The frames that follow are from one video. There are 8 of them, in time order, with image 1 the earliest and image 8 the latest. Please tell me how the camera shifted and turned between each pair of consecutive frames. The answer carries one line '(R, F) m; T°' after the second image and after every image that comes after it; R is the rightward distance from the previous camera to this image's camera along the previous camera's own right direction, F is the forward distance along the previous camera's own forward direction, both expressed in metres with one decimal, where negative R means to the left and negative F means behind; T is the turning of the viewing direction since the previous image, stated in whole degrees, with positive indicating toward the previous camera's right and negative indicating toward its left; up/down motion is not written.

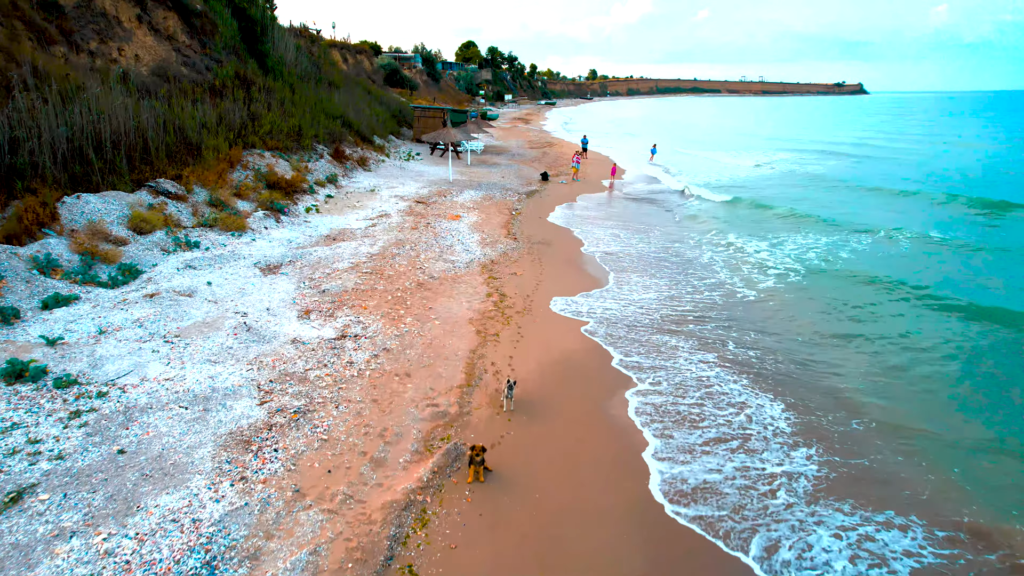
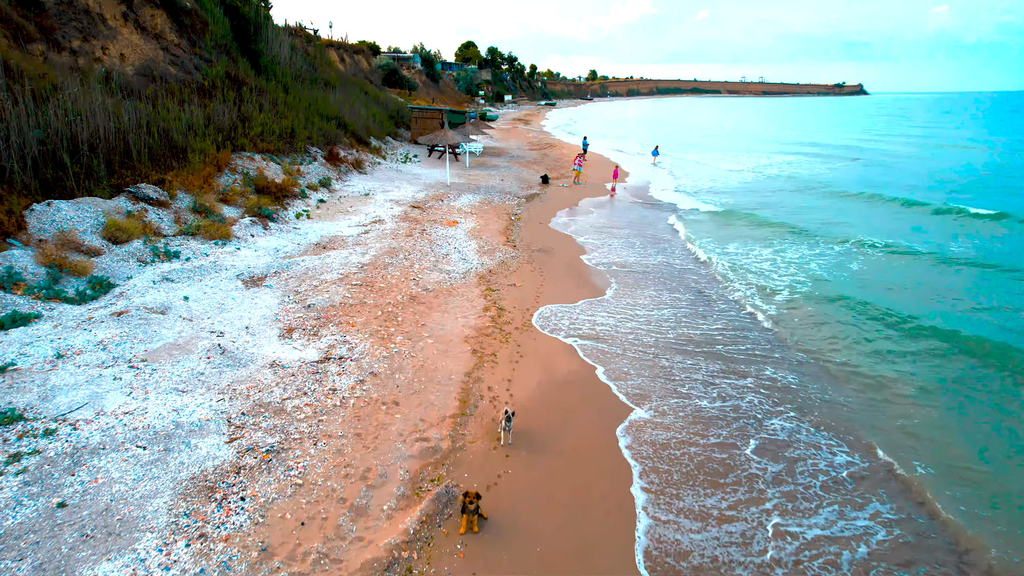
(0.0, +0.6) m; 0°
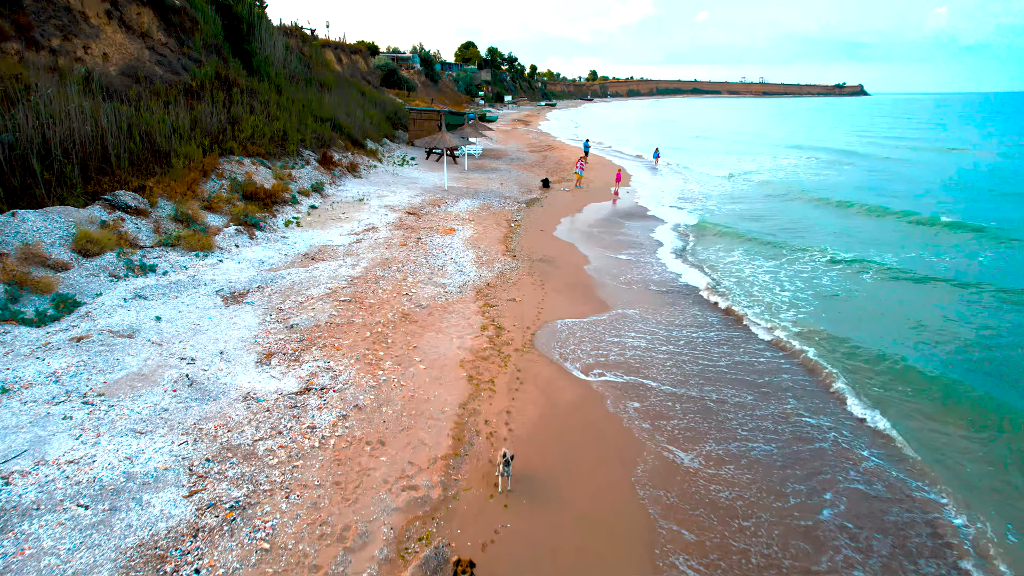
(0.0, +0.6) m; 0°
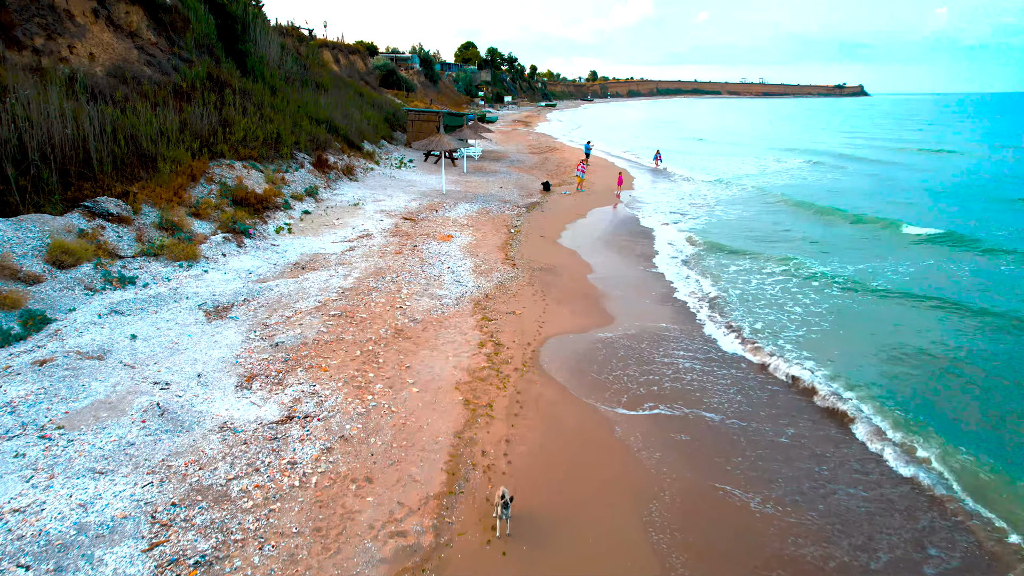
(0.0, +0.5) m; 0°
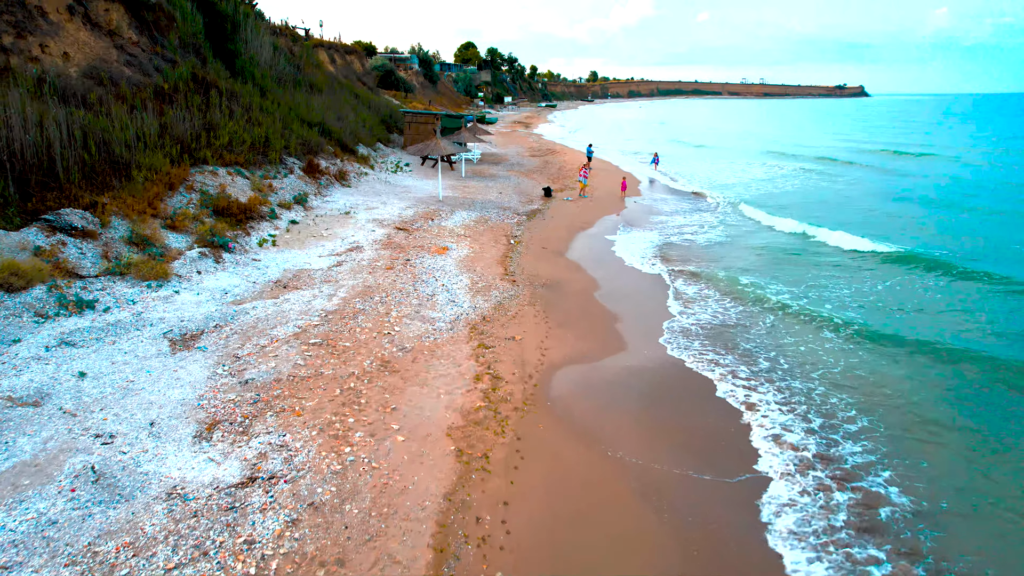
(0.0, +0.8) m; 0°
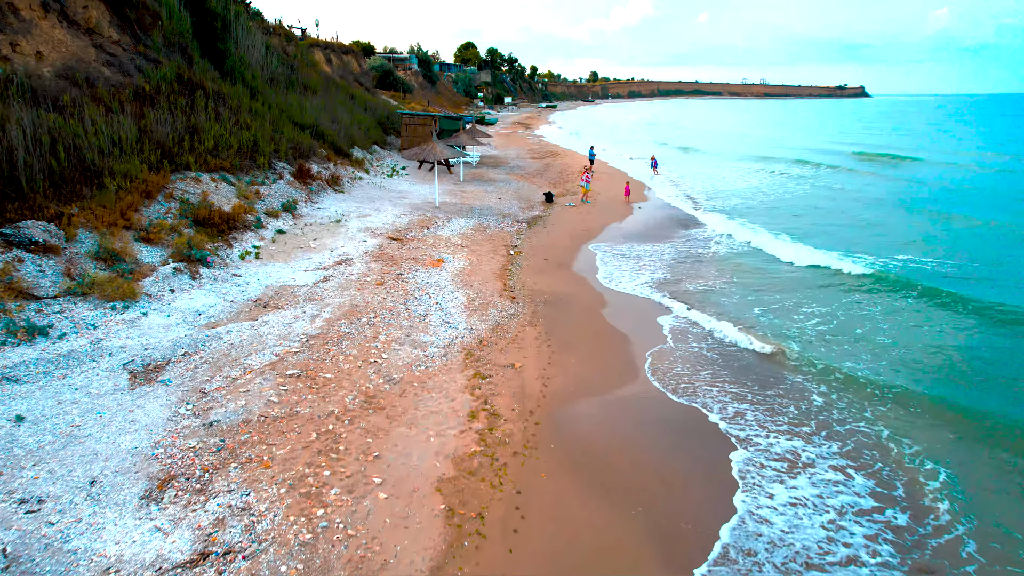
(0.0, +0.8) m; 0°
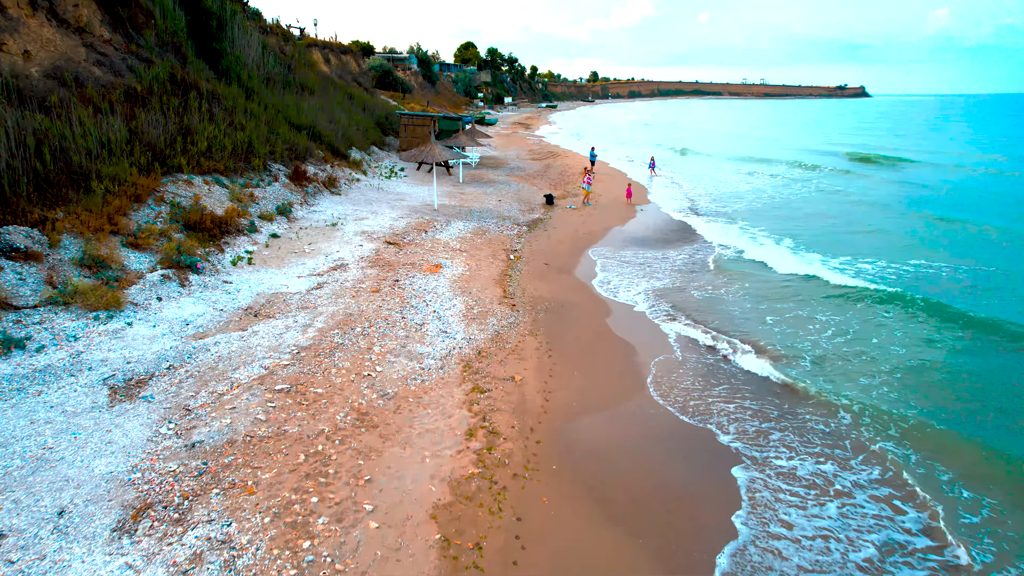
(0.0, +0.3) m; 0°
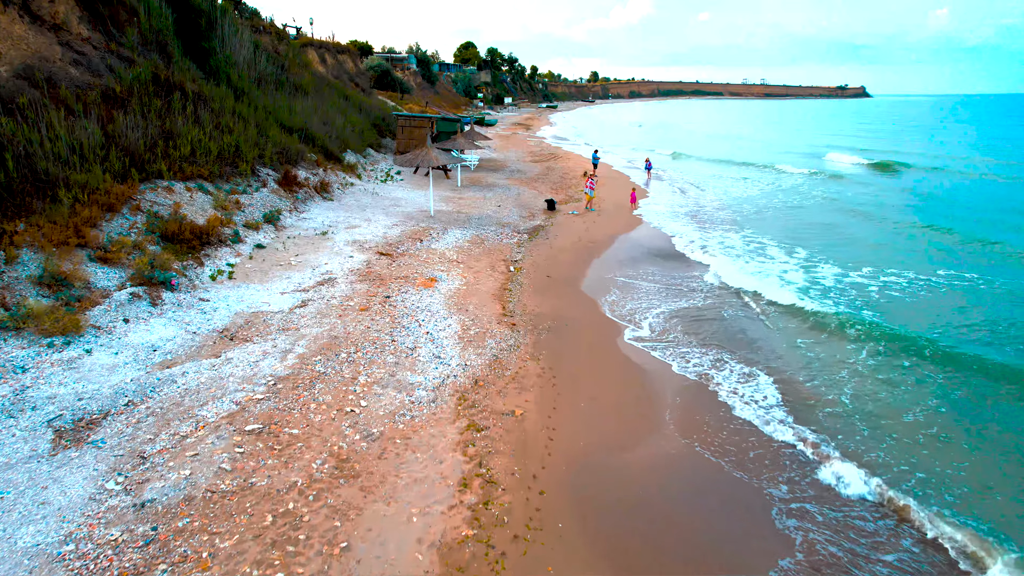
(0.0, +0.7) m; 0°
